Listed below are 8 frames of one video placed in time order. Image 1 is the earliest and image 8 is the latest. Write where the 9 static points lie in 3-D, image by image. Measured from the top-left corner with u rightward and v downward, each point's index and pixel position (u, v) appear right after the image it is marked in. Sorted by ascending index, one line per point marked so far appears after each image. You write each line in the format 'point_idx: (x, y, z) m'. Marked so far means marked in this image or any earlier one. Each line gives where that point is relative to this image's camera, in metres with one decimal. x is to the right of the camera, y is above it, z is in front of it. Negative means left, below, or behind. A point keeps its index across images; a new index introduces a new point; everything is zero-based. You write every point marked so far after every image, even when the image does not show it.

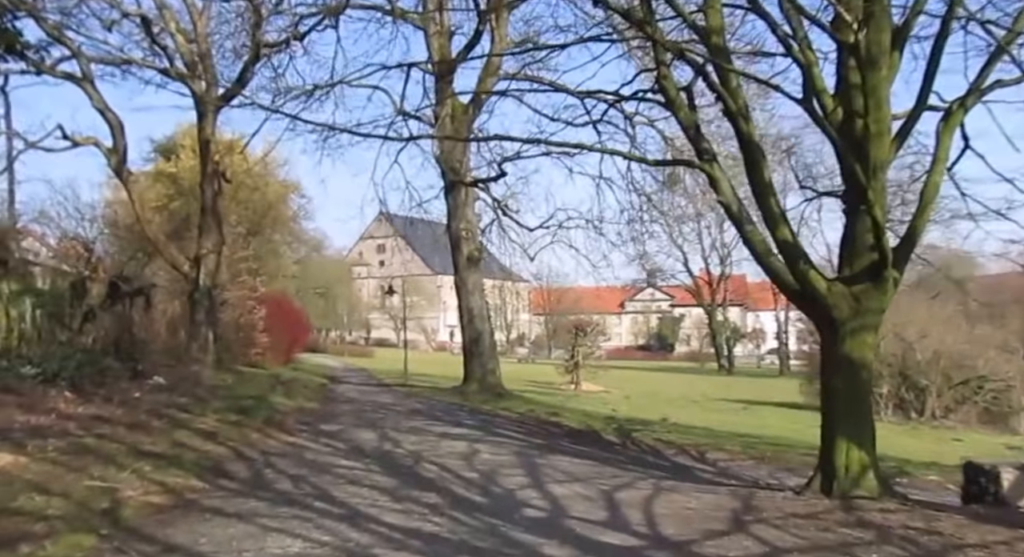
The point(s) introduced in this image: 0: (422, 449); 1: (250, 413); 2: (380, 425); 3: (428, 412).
0: (-1.2, -2.3, +11.2) m
1: (-4.3, -2.2, +13.6) m
2: (-2.3, -2.5, +14.4) m
3: (-1.7, -2.7, +16.9) m
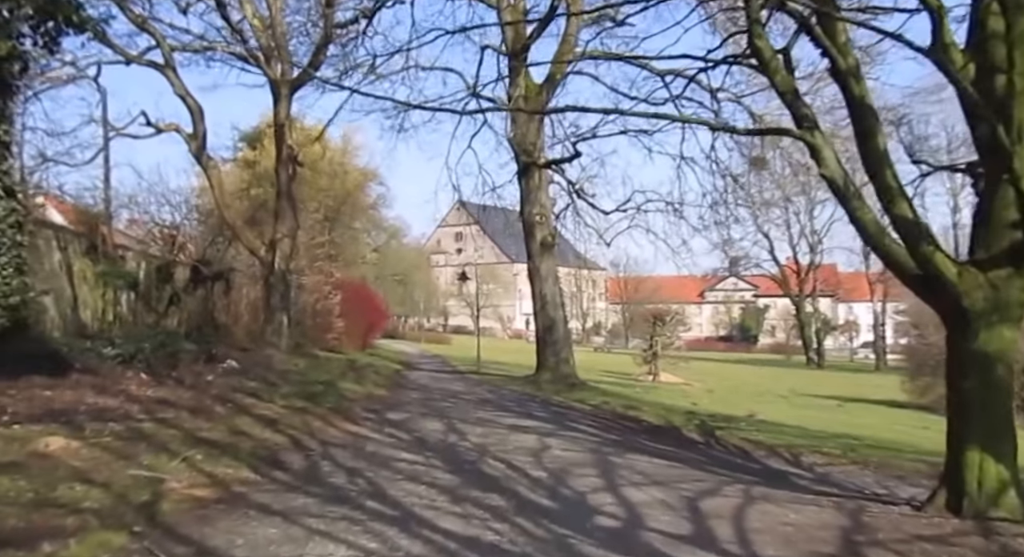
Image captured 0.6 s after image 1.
0: (-0.3, -2.1, +10.6) m
1: (-3.1, -1.9, +13.2) m
2: (-1.1, -2.3, +13.9) m
3: (-0.3, -2.4, +16.4) m
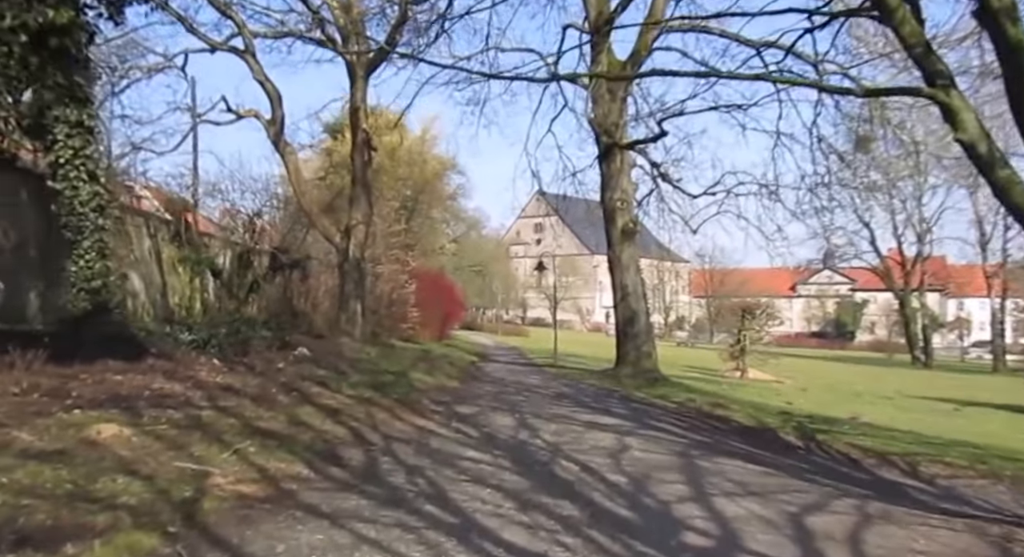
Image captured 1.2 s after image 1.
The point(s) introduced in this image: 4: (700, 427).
0: (+0.6, -2.0, +9.9) m
1: (-2.0, -1.7, +12.8) m
2: (+0.2, -2.1, +13.2) m
3: (+1.2, -2.2, +15.6) m
4: (+2.9, -2.3, +13.0) m
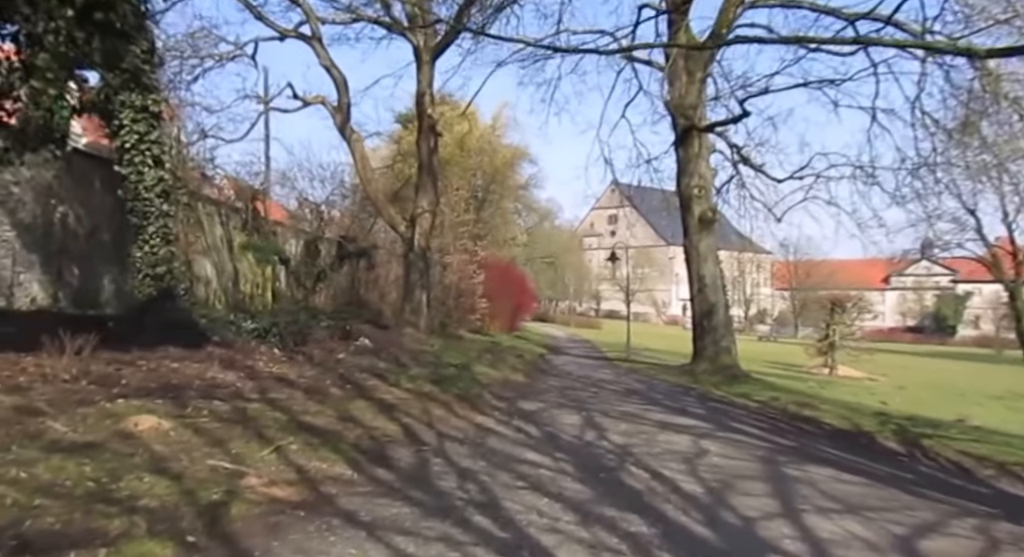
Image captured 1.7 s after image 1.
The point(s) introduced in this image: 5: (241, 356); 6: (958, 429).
0: (+1.3, -1.8, +9.2) m
1: (-1.0, -1.5, +12.3) m
2: (+1.2, -1.9, +12.5) m
3: (+2.4, -2.1, +14.8) m
4: (+3.9, -2.2, +12.1) m
5: (-3.4, -1.0, +10.6) m
6: (+7.0, -2.4, +13.3) m
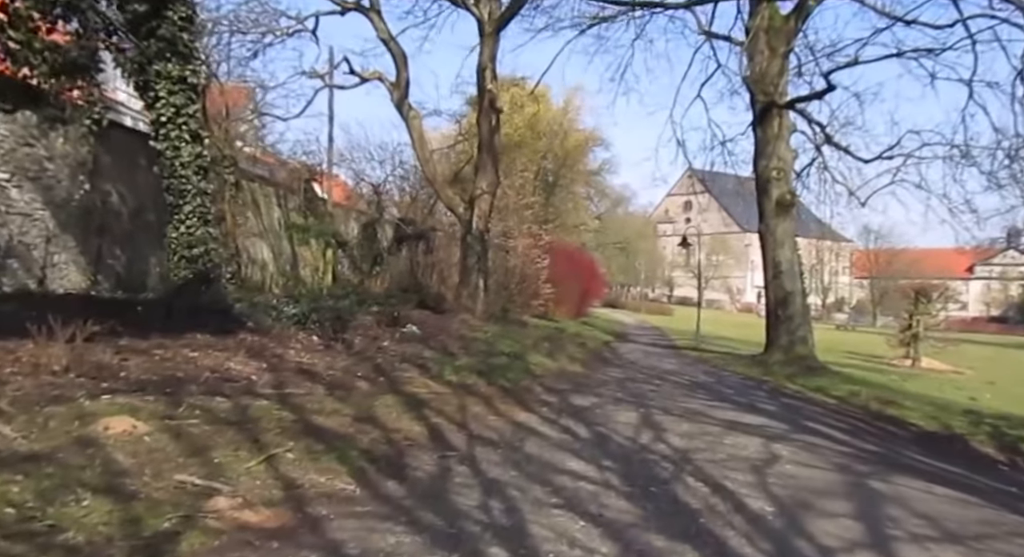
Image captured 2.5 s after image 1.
0: (+1.8, -1.7, +8.1) m
1: (-0.3, -1.3, +11.4) m
2: (+1.9, -1.7, +11.5) m
3: (+3.3, -1.8, +13.7) m
4: (+4.6, -2.0, +10.8) m
5: (-2.9, -0.8, +10.0) m
6: (+7.7, -2.2, +11.8) m
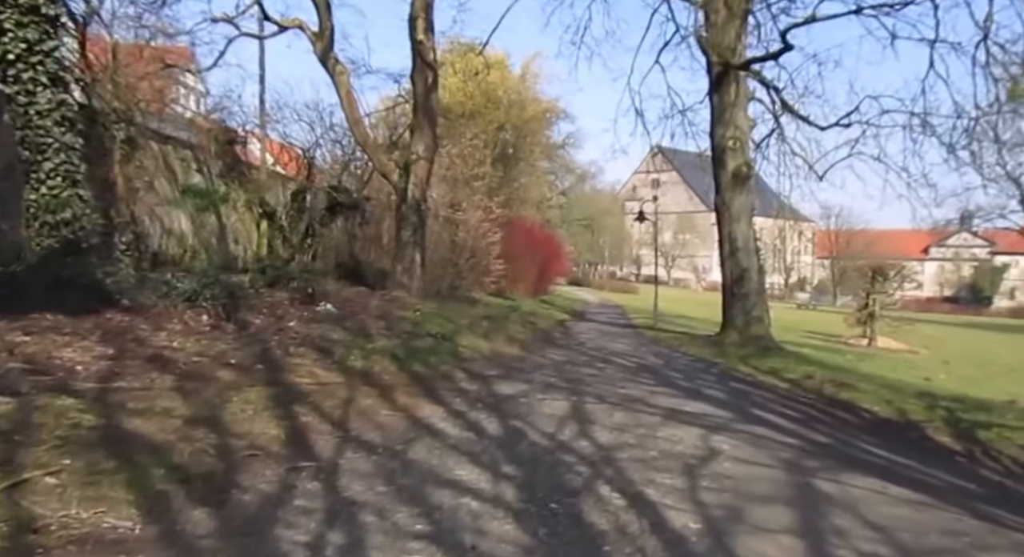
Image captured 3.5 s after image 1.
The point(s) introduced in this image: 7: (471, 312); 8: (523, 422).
0: (+0.9, -1.4, +7.0) m
1: (-1.2, -1.0, +10.2) m
2: (+0.9, -1.3, +10.3) m
3: (+2.3, -1.4, +12.6) m
4: (+3.6, -1.6, +9.7) m
5: (-3.8, -0.5, +8.6) m
6: (+6.7, -1.8, +10.9) m
7: (-0.9, -0.7, +18.6) m
8: (+0.1, -1.3, +7.6) m
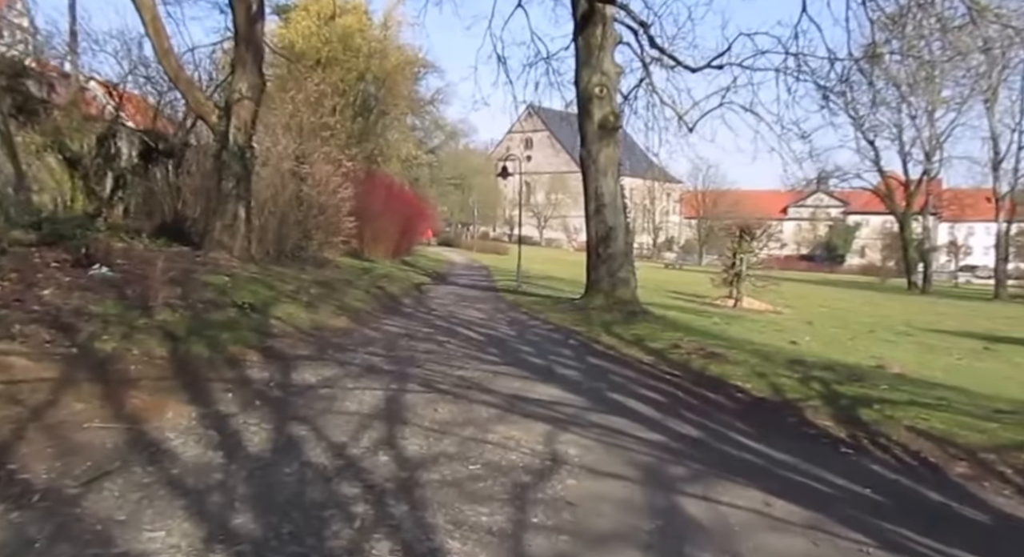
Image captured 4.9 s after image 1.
0: (-0.5, -1.2, +5.2) m
1: (-3.1, -0.6, +8.0) m
2: (-1.0, -0.9, +8.5) m
3: (0.0, -0.9, +11.0) m
4: (+1.7, -1.2, +8.4) m
5: (-5.4, -0.2, +6.1) m
6: (+4.7, -1.4, +10.0) m
7: (-4.0, +0.1, +16.4) m
8: (-1.4, -1.0, +5.7) m
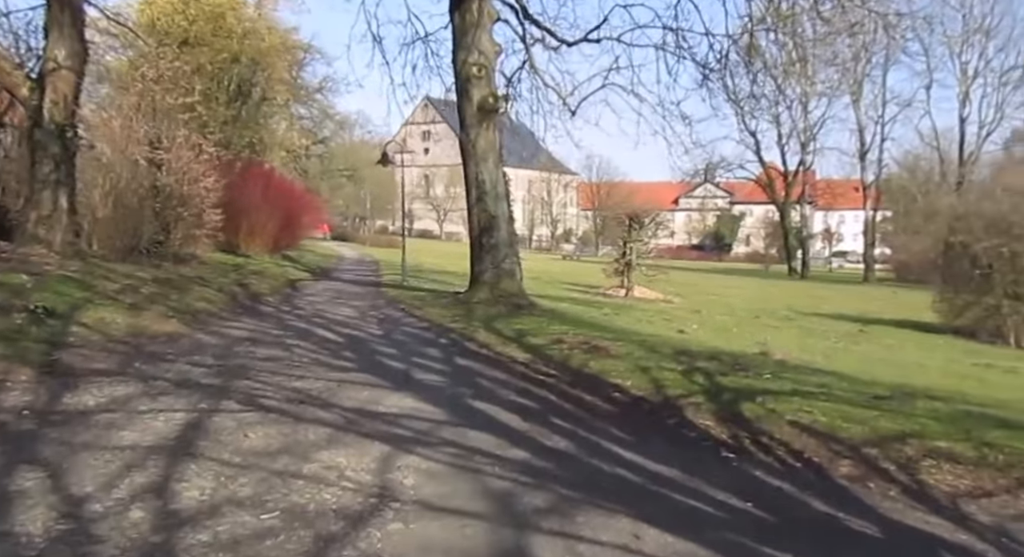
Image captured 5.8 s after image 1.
0: (-1.4, -1.1, +3.9) m
1: (-4.3, -0.6, +6.4) m
2: (-2.3, -0.9, +7.2) m
3: (-1.6, -0.8, +9.7) m
4: (+0.4, -1.1, +7.3) m
5: (-6.4, -0.2, +4.3) m
6: (+3.2, -1.2, +9.3) m
7: (-6.2, +0.1, +14.6) m
8: (-2.4, -1.0, +4.3) m
